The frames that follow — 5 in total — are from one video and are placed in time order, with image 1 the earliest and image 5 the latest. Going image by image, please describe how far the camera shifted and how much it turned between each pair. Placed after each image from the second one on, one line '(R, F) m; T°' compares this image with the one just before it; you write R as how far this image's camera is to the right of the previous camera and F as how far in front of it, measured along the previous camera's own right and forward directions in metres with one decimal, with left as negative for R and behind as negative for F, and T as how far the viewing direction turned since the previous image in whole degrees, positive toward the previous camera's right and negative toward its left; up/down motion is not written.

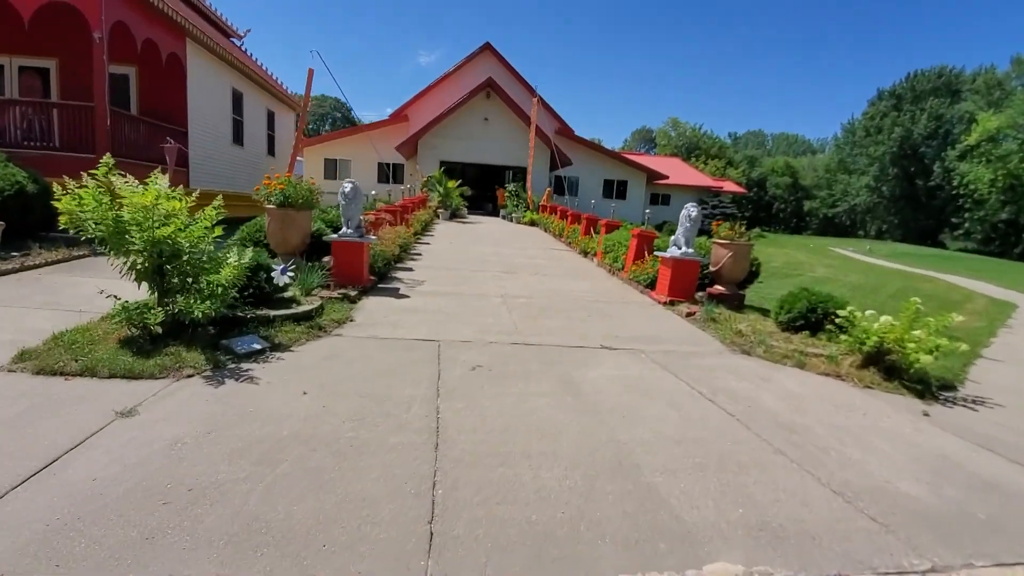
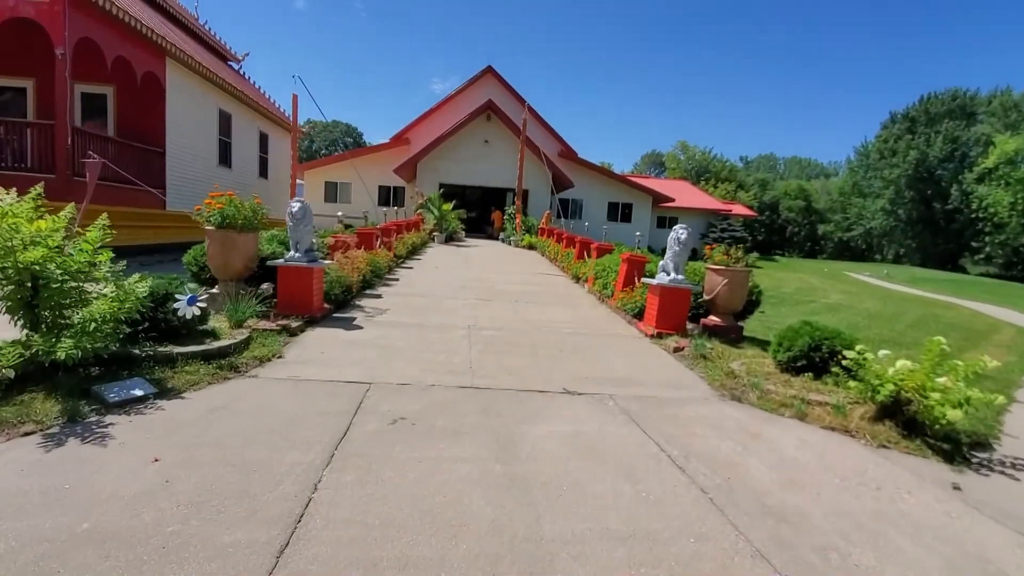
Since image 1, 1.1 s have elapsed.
(+0.6, +0.8) m; -1°
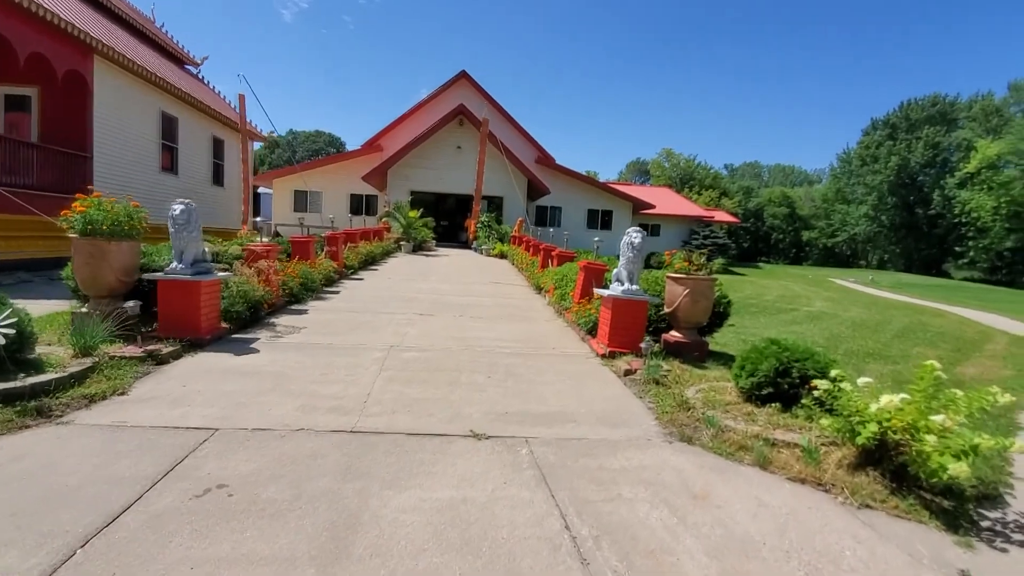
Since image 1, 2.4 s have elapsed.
(+0.8, +1.0) m; +1°
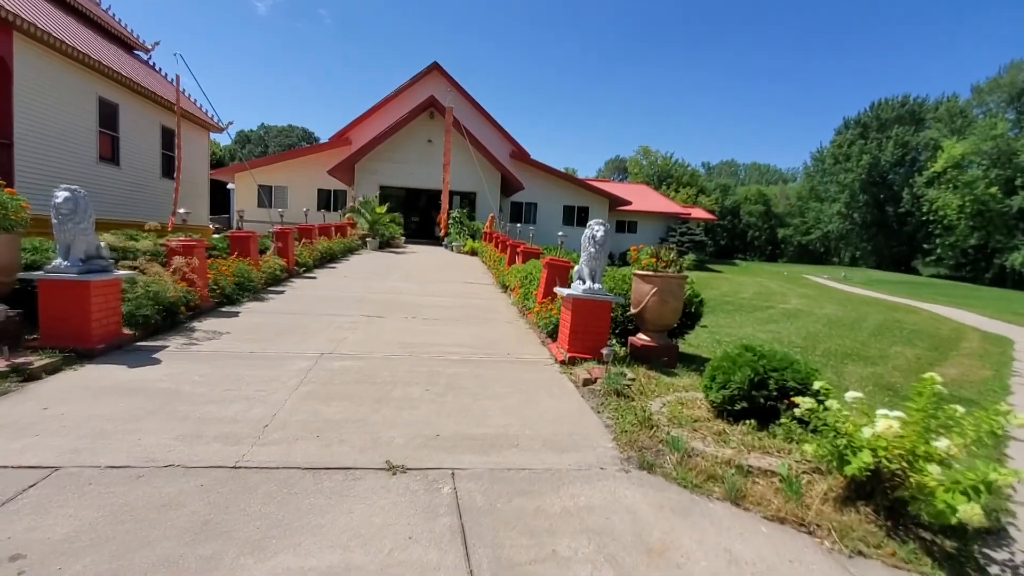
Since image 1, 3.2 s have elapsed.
(+0.4, +0.7) m; +2°
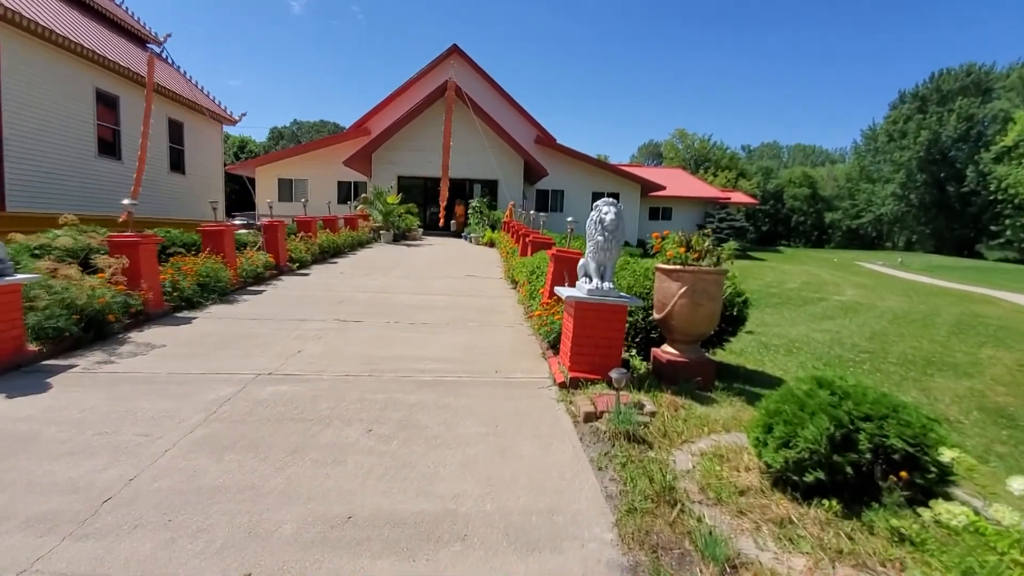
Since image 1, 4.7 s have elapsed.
(+0.4, +1.3) m; -4°
